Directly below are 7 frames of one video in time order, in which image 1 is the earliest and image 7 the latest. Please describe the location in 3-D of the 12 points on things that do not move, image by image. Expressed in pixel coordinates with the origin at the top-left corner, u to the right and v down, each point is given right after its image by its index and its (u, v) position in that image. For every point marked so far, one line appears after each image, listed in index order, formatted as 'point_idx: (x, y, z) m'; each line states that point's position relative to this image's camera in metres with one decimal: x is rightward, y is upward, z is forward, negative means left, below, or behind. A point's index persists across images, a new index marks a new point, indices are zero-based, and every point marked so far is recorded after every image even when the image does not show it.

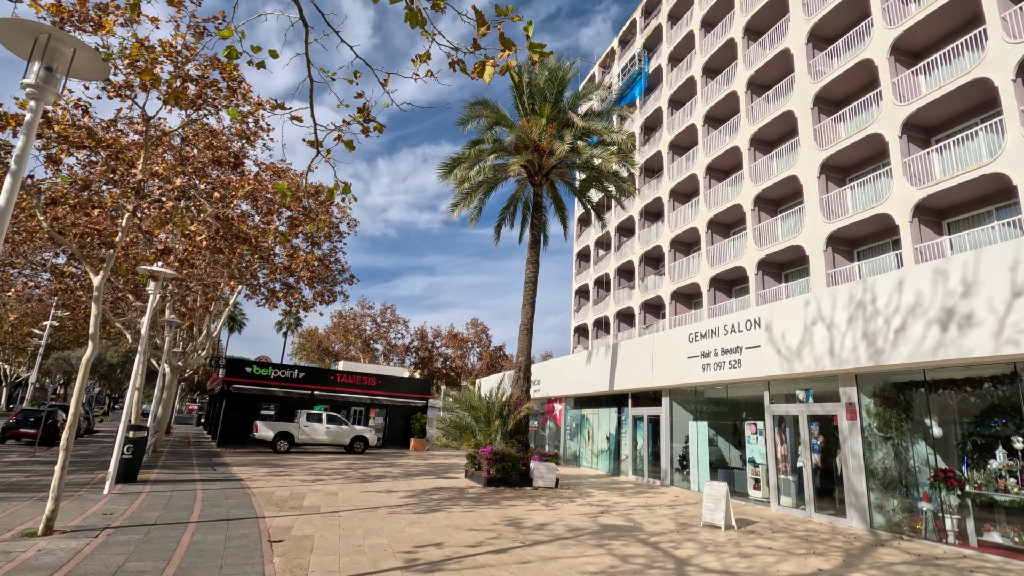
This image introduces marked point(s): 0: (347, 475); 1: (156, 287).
0: (-4.9, -5.6, +16.0) m
1: (-7.9, 0.0, +11.6) m
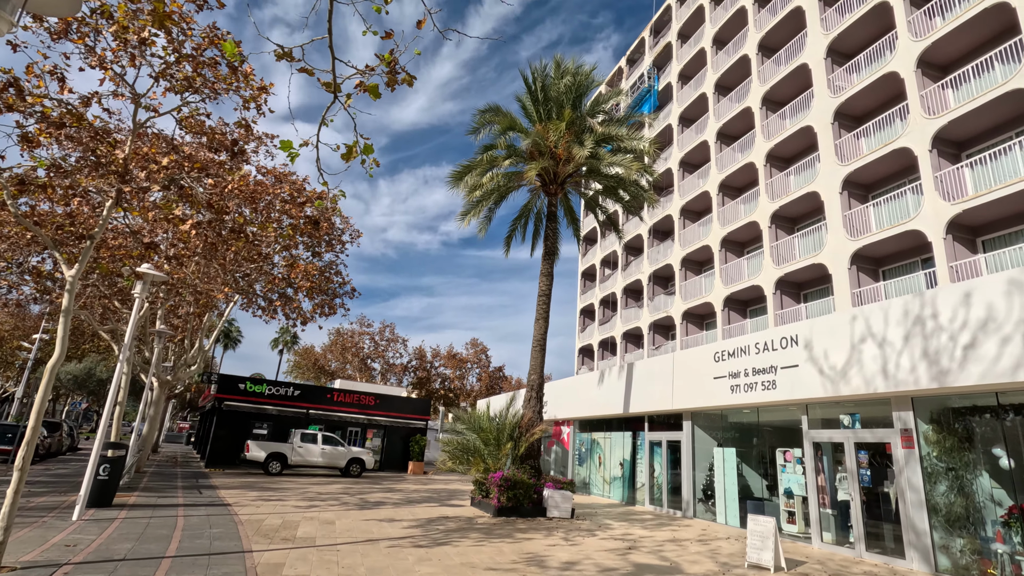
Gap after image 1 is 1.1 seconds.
0: (-4.7, -5.9, +14.8) m
1: (-7.5, -0.1, +10.7) m
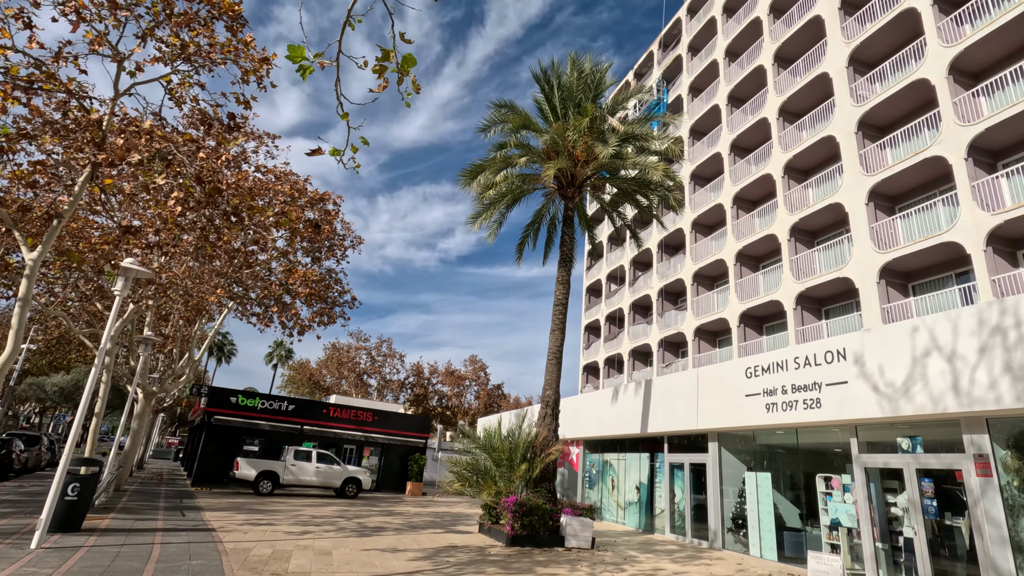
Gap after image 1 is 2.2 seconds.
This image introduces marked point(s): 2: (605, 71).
0: (-4.4, -6.0, +13.5) m
1: (-7.1, 0.0, +9.6) m
2: (+2.6, +6.0, +14.7) m
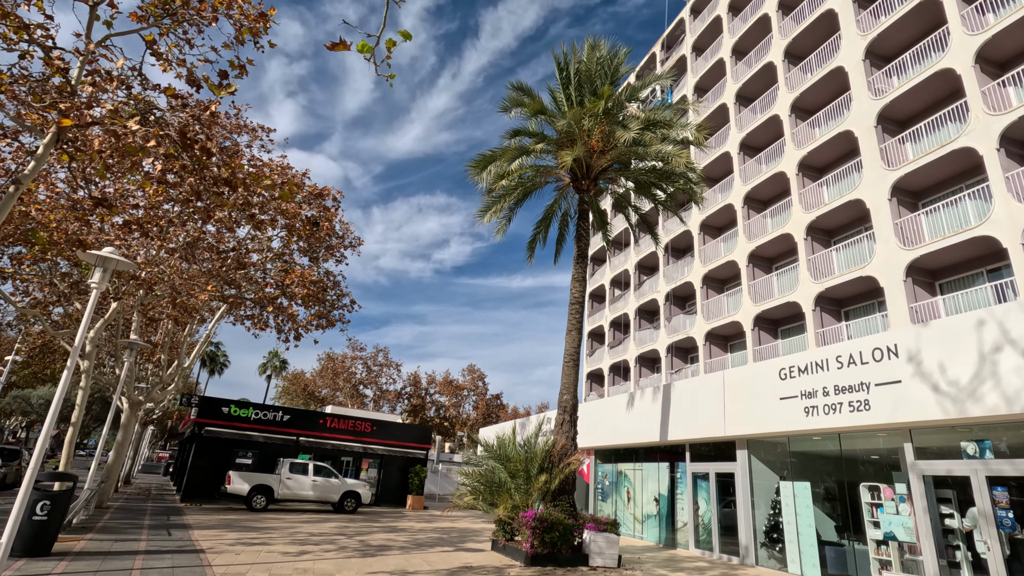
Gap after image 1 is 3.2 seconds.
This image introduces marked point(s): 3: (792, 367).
0: (-4.0, -6.0, +12.4) m
1: (-6.7, +0.1, +8.6) m
2: (+2.9, +6.0, +13.9) m
3: (+6.2, -1.7, +11.8) m
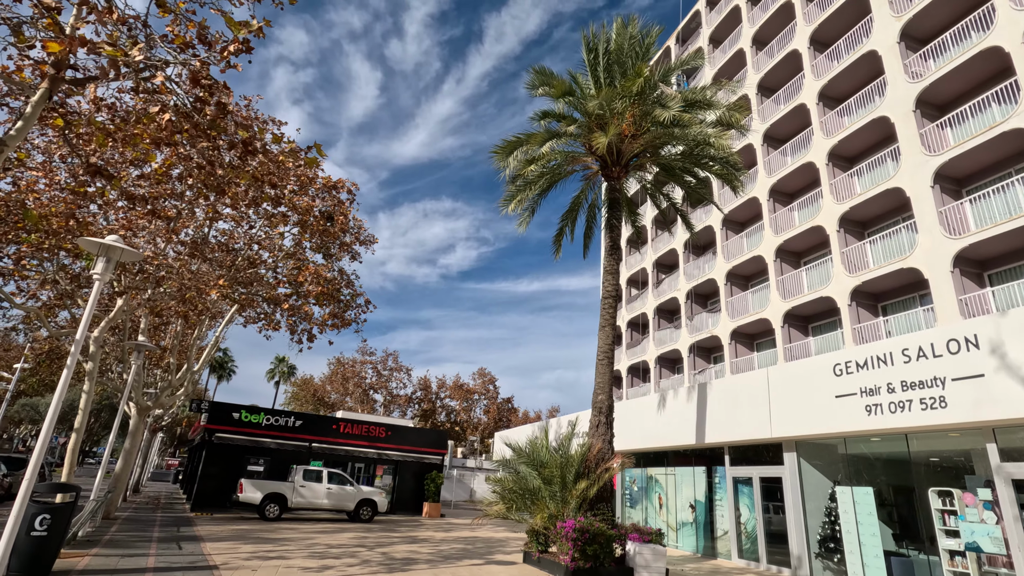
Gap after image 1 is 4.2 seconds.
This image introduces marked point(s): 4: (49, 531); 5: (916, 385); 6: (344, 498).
0: (-3.2, -5.9, +11.6) m
1: (-6.1, +0.2, +7.8) m
2: (+3.5, +6.2, +13.1) m
3: (+6.9, -1.5, +10.9) m
4: (-7.0, -3.7, +8.1) m
5: (+7.2, -1.7, +9.5) m
6: (-6.3, -7.8, +19.9) m
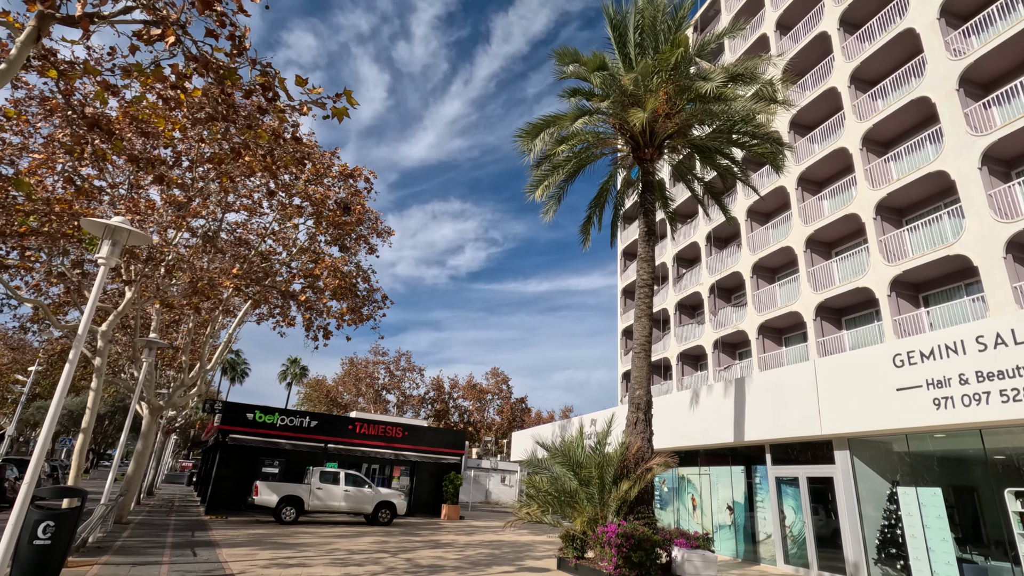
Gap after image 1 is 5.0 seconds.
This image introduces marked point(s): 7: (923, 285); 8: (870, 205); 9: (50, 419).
0: (-2.6, -5.7, +10.9) m
1: (-5.5, +0.4, +7.2) m
2: (+4.1, +6.5, +12.3) m
3: (+7.5, -1.2, +10.0) m
4: (-6.4, -3.5, +7.4) m
5: (+7.8, -1.4, +8.6) m
6: (-5.4, -7.7, +19.2) m
7: (+14.5, +0.1, +18.8) m
8: (+13.3, +3.1, +19.8) m
9: (-6.1, -1.7, +7.1) m
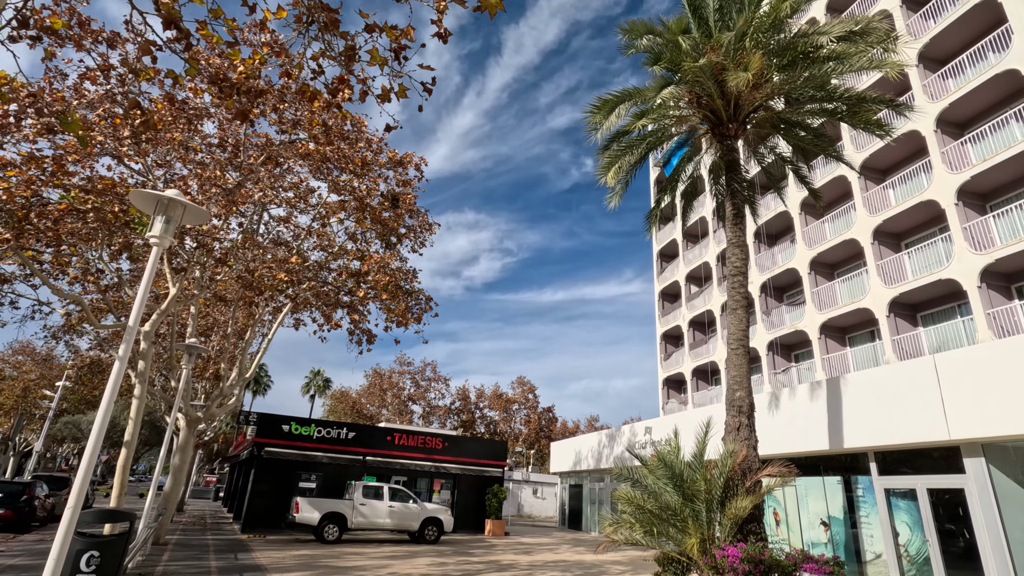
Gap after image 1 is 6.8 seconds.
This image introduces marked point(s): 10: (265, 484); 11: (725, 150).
0: (-0.9, -5.5, +9.6) m
1: (-4.1, +0.6, +6.1) m
2: (+5.5, +6.7, +11.1) m
3: (+9.0, -0.9, +8.6) m
4: (-4.9, -3.3, +6.3) m
5: (+9.3, -1.0, +7.2) m
6: (-3.5, -7.7, +18.0) m
7: (+16.2, +0.4, +17.1) m
8: (+15.0, +3.4, +18.3) m
9: (-4.7, -1.6, +6.0) m
10: (-9.1, -7.2, +19.6) m
11: (+4.7, +3.0, +11.6) m
